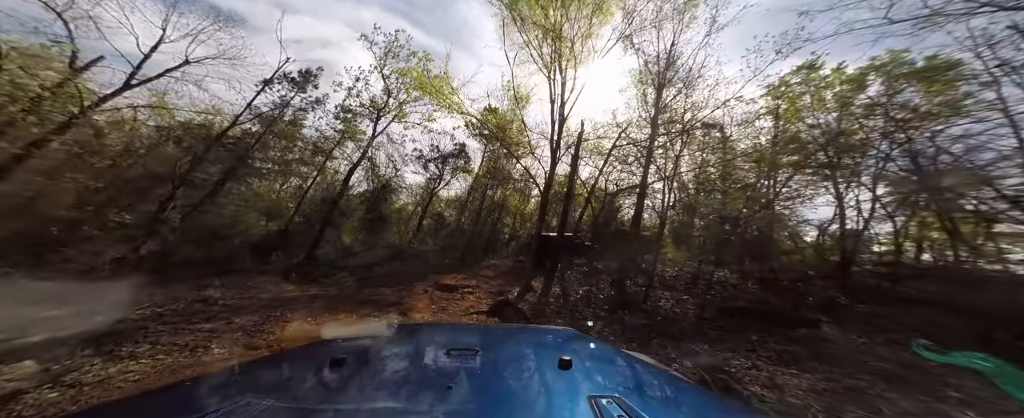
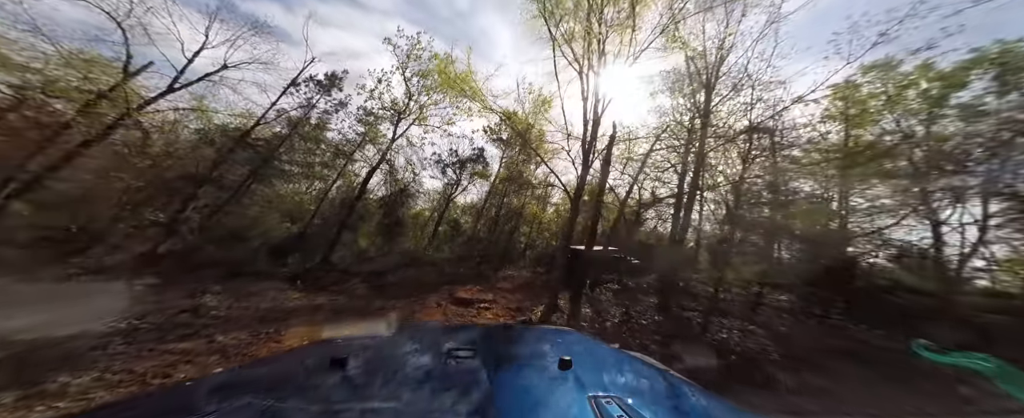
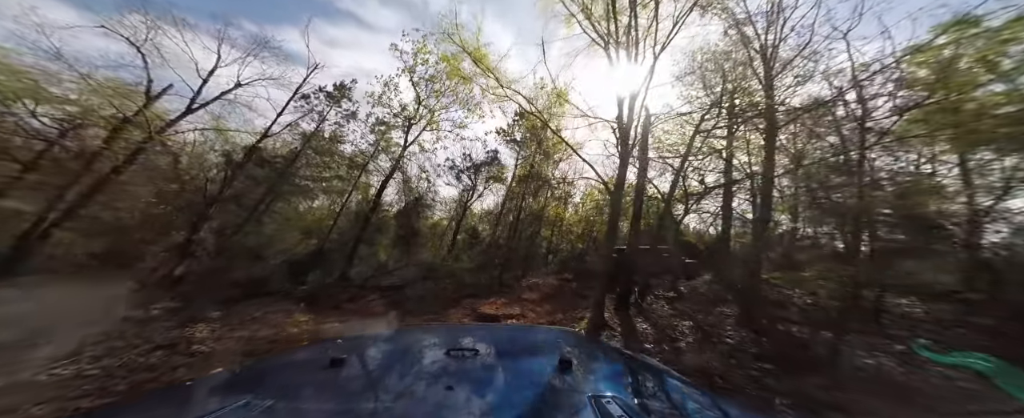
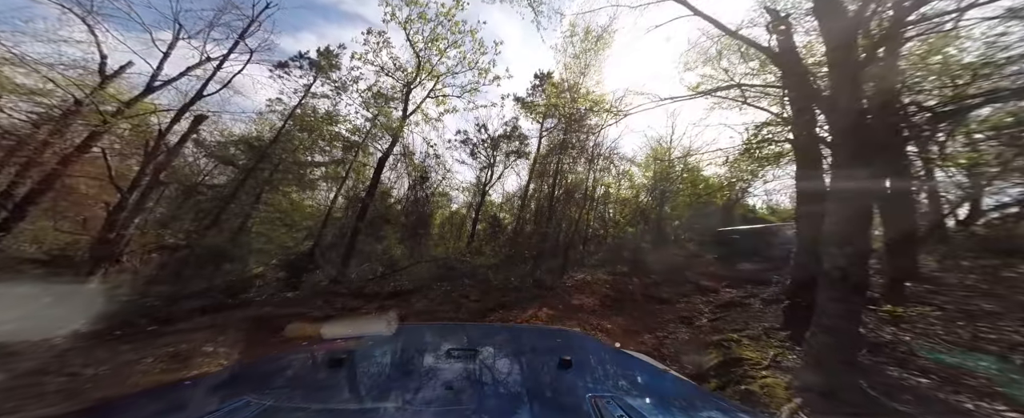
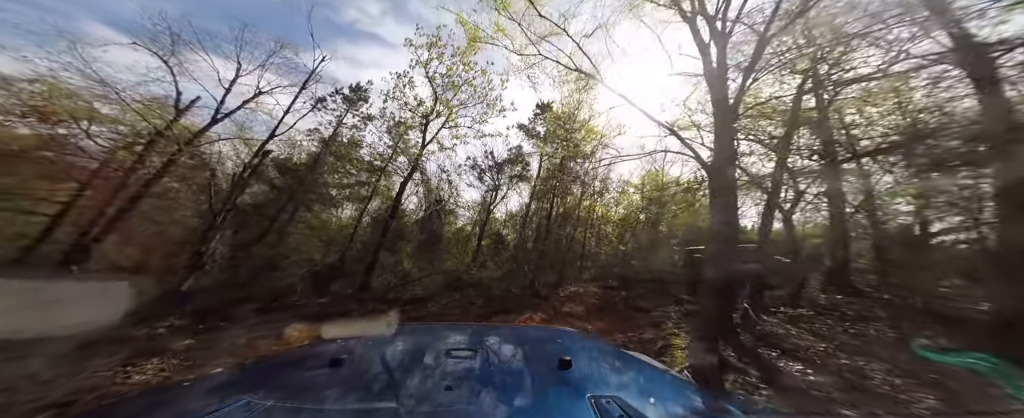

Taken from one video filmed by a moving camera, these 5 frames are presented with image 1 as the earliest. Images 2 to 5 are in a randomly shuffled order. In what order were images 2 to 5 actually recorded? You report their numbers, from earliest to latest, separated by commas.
2, 3, 5, 4
